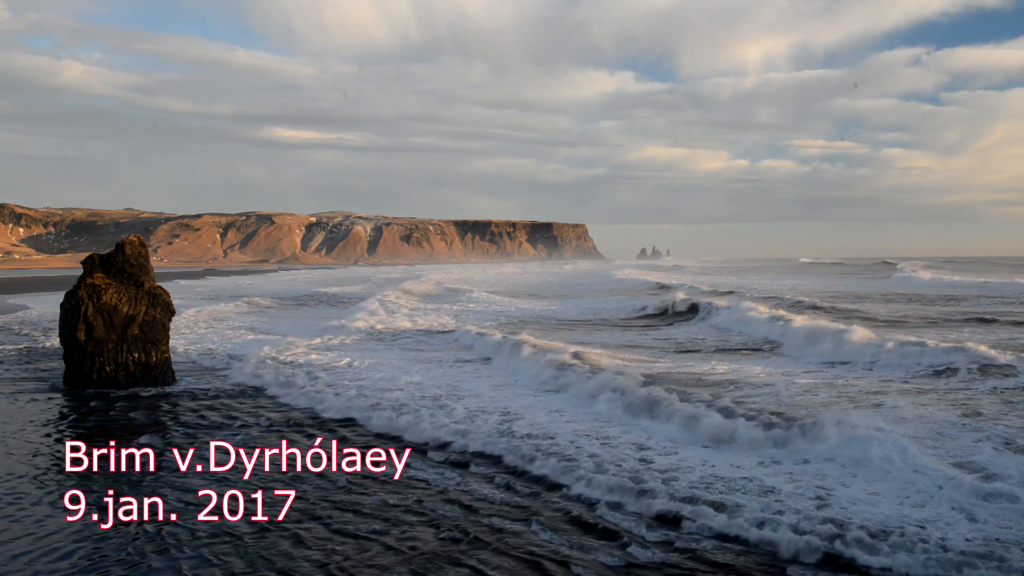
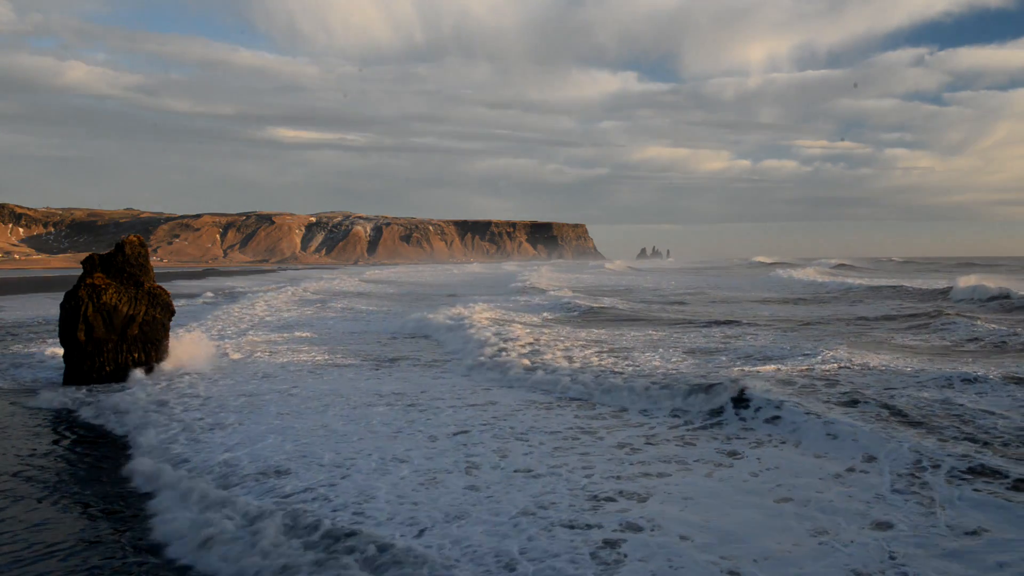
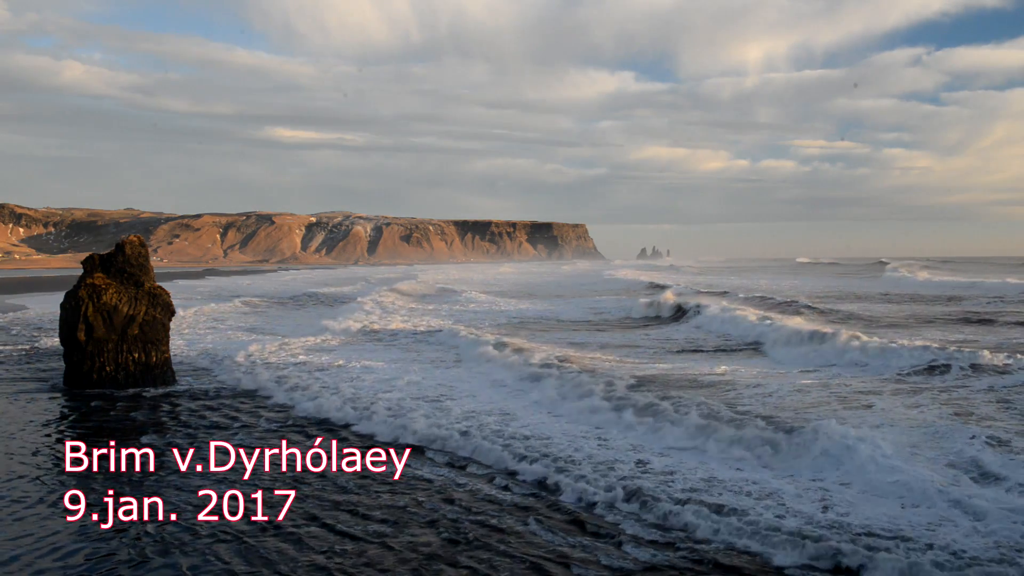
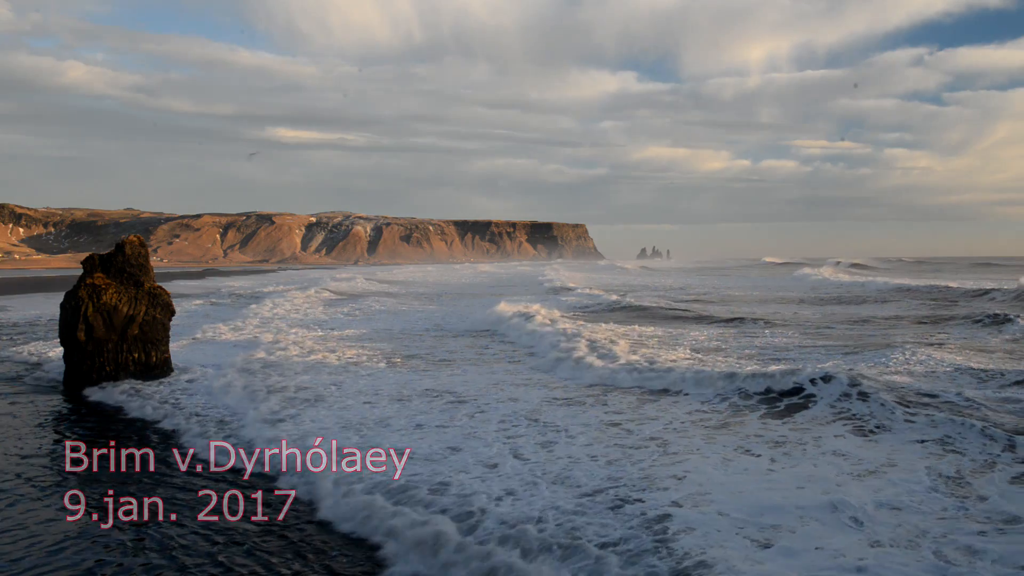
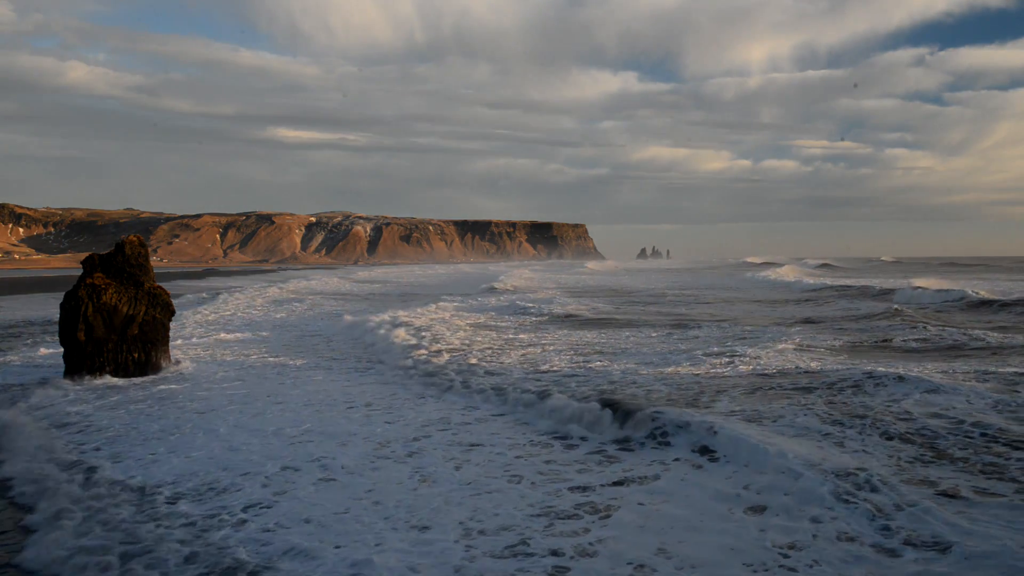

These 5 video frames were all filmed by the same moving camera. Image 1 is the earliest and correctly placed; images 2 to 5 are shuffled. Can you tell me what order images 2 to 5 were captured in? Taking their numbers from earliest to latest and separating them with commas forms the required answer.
3, 4, 2, 5
